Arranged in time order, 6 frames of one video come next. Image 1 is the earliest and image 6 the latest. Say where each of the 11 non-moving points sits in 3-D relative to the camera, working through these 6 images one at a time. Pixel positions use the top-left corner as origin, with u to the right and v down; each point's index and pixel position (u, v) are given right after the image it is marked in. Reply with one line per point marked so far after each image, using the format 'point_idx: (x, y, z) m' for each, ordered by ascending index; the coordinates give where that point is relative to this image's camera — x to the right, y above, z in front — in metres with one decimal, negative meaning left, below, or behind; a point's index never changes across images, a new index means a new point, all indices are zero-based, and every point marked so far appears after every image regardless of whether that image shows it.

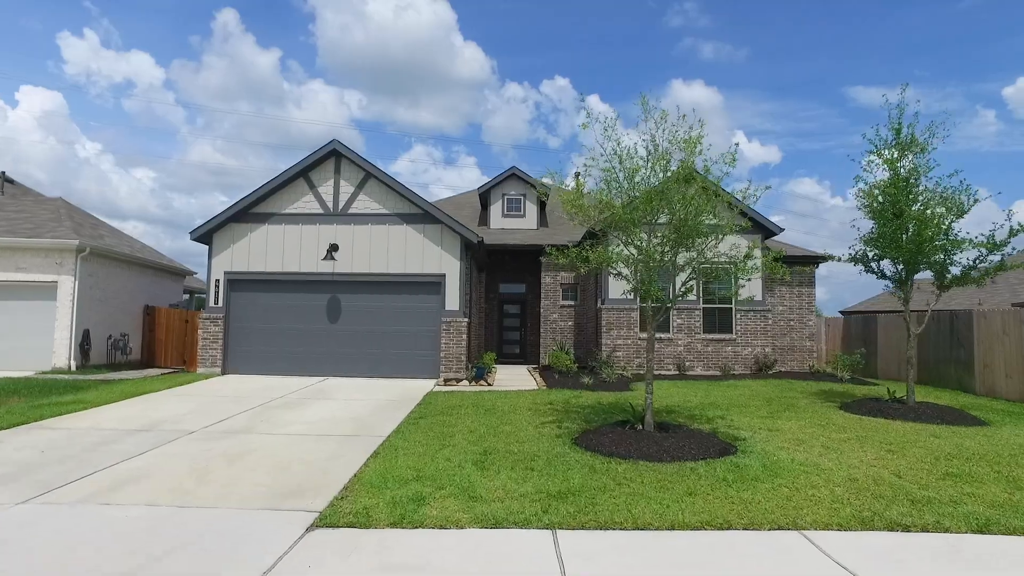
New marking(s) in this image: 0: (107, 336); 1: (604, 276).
0: (-9.5, -1.1, +16.2) m
1: (+2.1, +0.3, +15.4) m
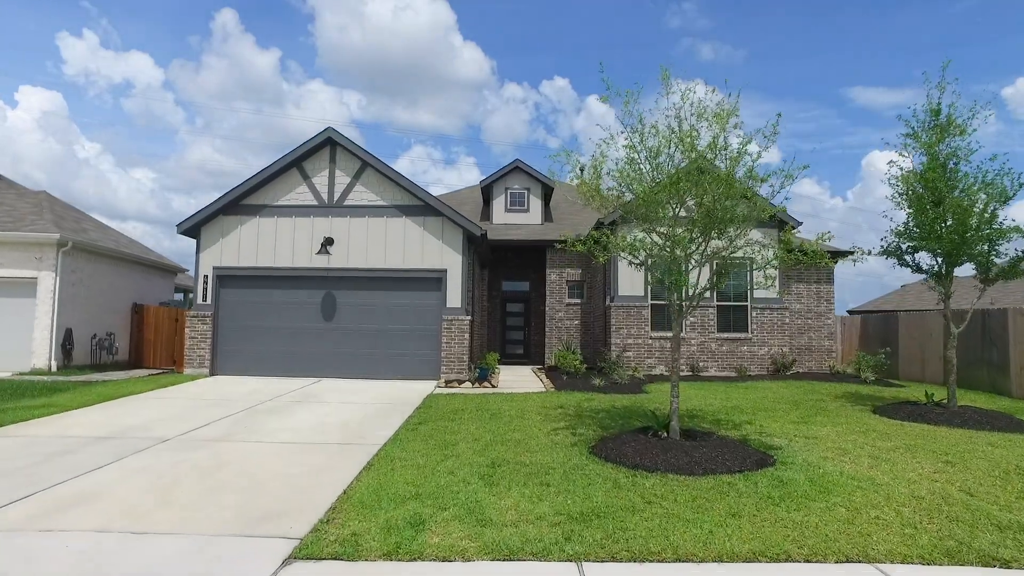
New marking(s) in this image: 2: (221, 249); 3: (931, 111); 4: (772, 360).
0: (-9.4, -1.1, +15.5) m
1: (+2.2, +0.4, +14.7) m
2: (-5.6, +0.8, +13.4) m
3: (+5.4, +2.3, +9.0) m
4: (+5.5, -1.5, +14.6) m
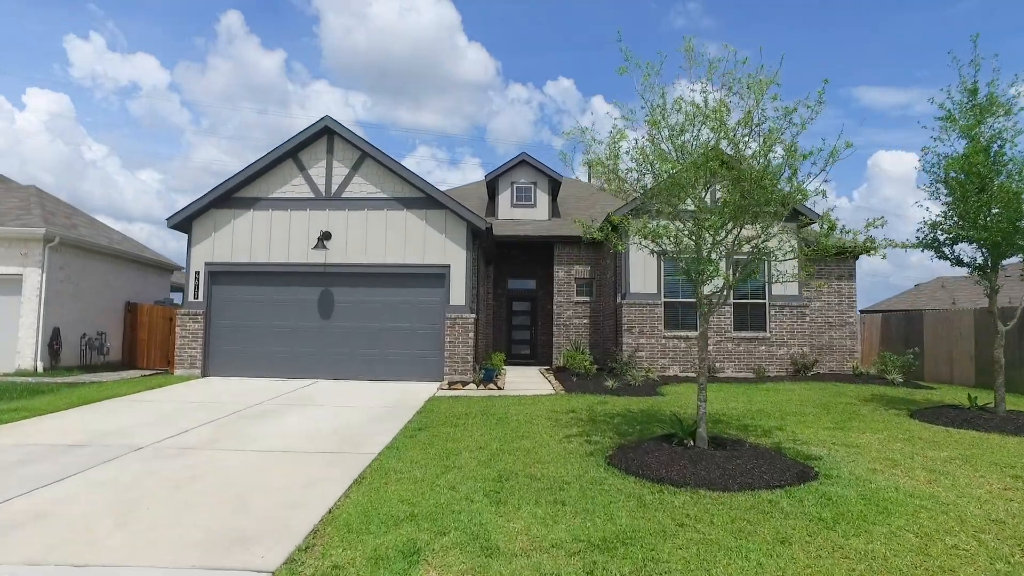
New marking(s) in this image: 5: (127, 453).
0: (-9.3, -1.0, +14.9) m
1: (+2.3, +0.4, +14.0) m
2: (-5.5, +0.8, +12.8) m
3: (+5.5, +2.4, +8.3) m
4: (+5.6, -1.4, +13.9) m
5: (-3.5, -1.5, +6.2) m
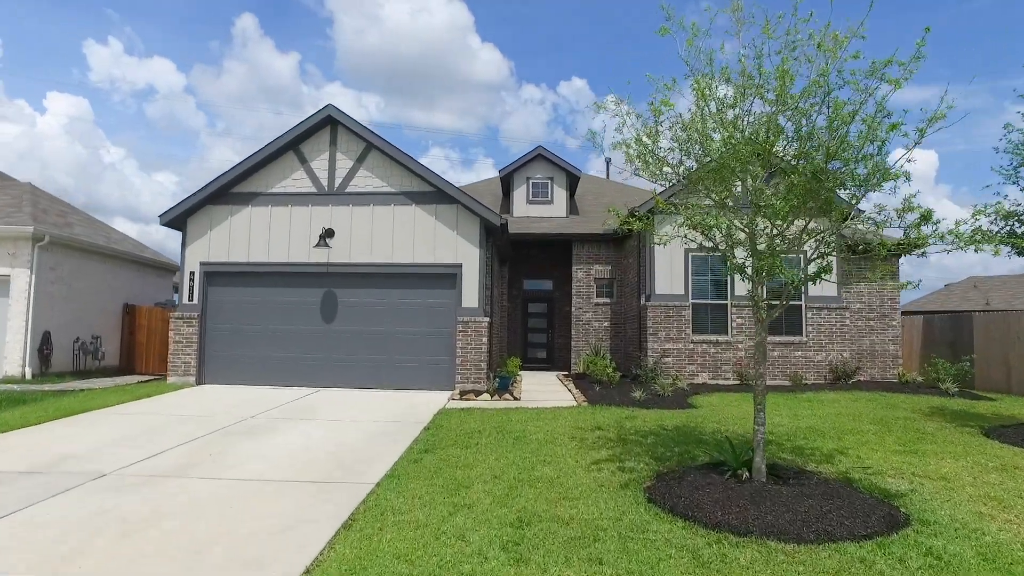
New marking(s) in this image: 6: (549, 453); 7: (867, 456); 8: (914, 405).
0: (-8.9, -1.0, +14.1) m
1: (+2.6, +0.4, +13.1) m
2: (-5.2, +0.8, +12.0) m
3: (+5.7, +2.4, +7.2) m
4: (+5.9, -1.5, +12.8) m
5: (-3.3, -1.5, +5.4) m
6: (+0.3, -1.5, +6.2) m
7: (+3.1, -1.5, +6.0) m
8: (+5.5, -1.6, +9.4) m
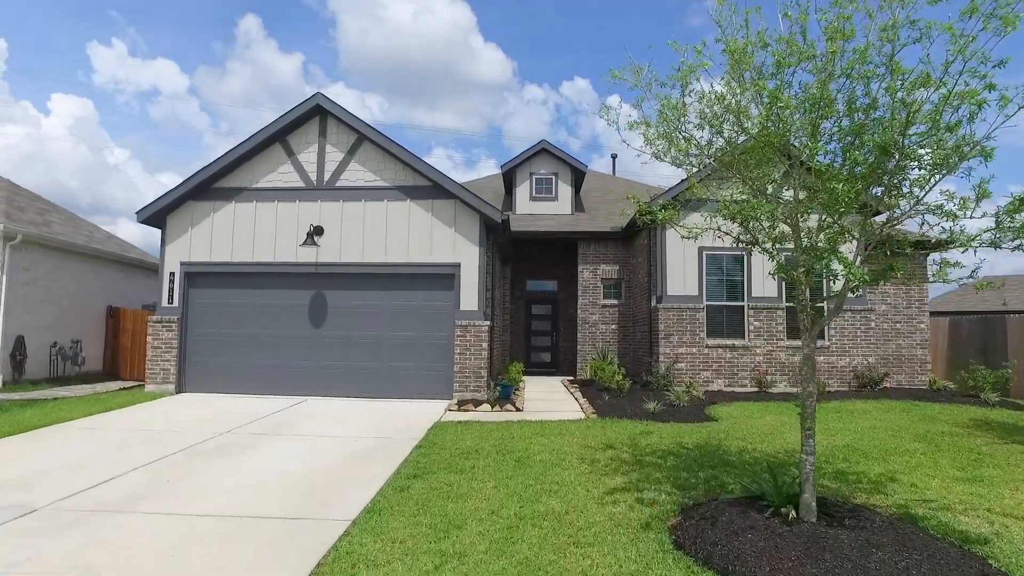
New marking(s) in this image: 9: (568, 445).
0: (-8.9, -1.1, +13.4) m
1: (+2.6, +0.4, +12.3) m
2: (-5.2, +0.8, +11.2) m
3: (+5.7, +2.3, +6.4) m
4: (+6.0, -1.5, +12.0) m
5: (-3.3, -1.5, +4.6) m
6: (+0.3, -1.5, +5.4) m
7: (+3.1, -1.5, +5.2) m
8: (+5.5, -1.6, +8.6) m
9: (+0.5, -1.5, +6.7) m
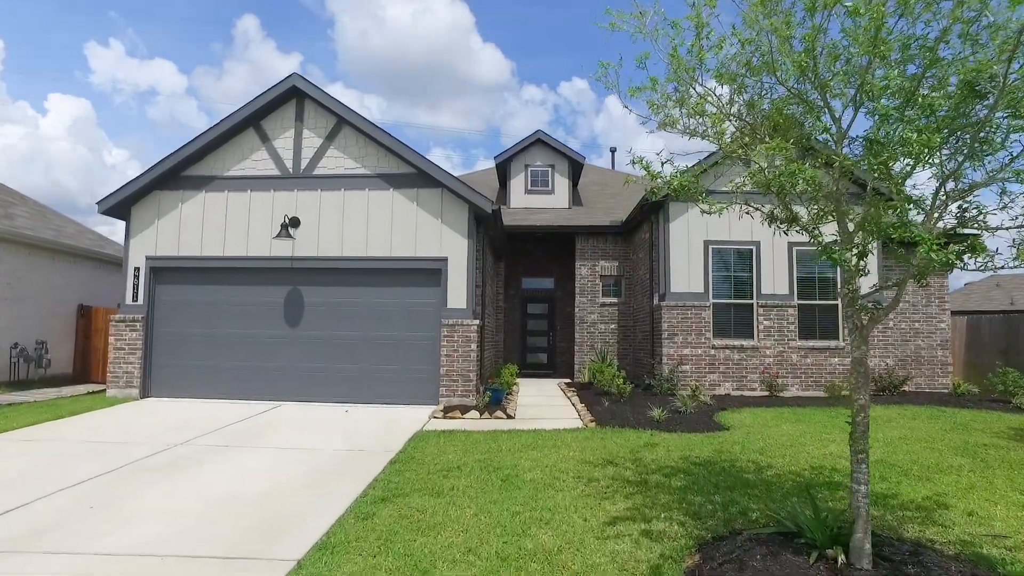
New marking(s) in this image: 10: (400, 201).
0: (-9.0, -1.0, +12.5) m
1: (+2.5, +0.5, +11.4) m
2: (-5.3, +0.8, +10.4) m
3: (+5.6, +2.4, +5.6) m
4: (+5.8, -1.4, +11.2) m
5: (-3.4, -1.5, +3.8) m
6: (+0.2, -1.4, +4.6) m
7: (+3.0, -1.4, +4.4) m
8: (+5.4, -1.5, +7.8) m
9: (+0.4, -1.5, +5.9) m
10: (-1.6, +1.3, +10.1) m
